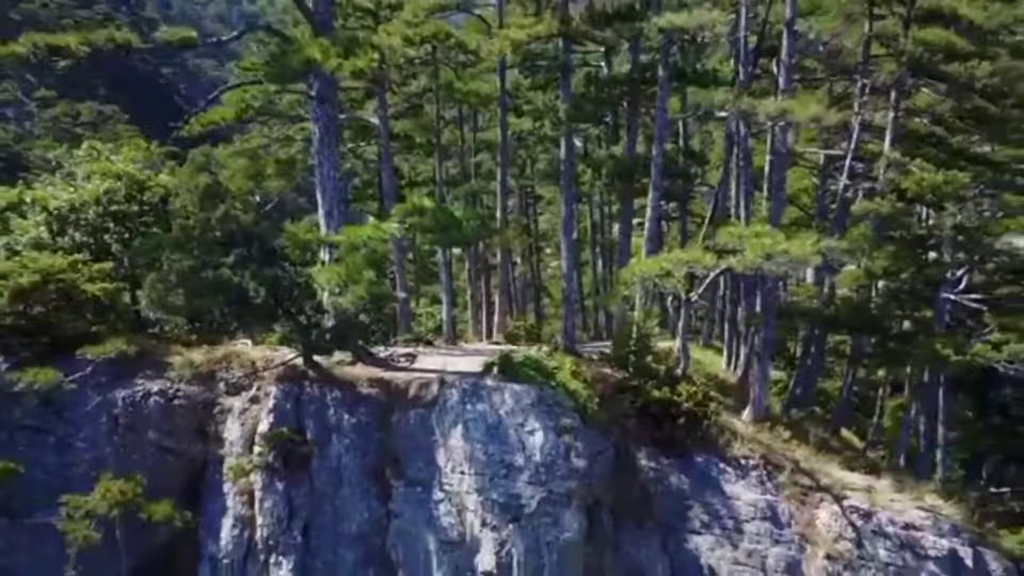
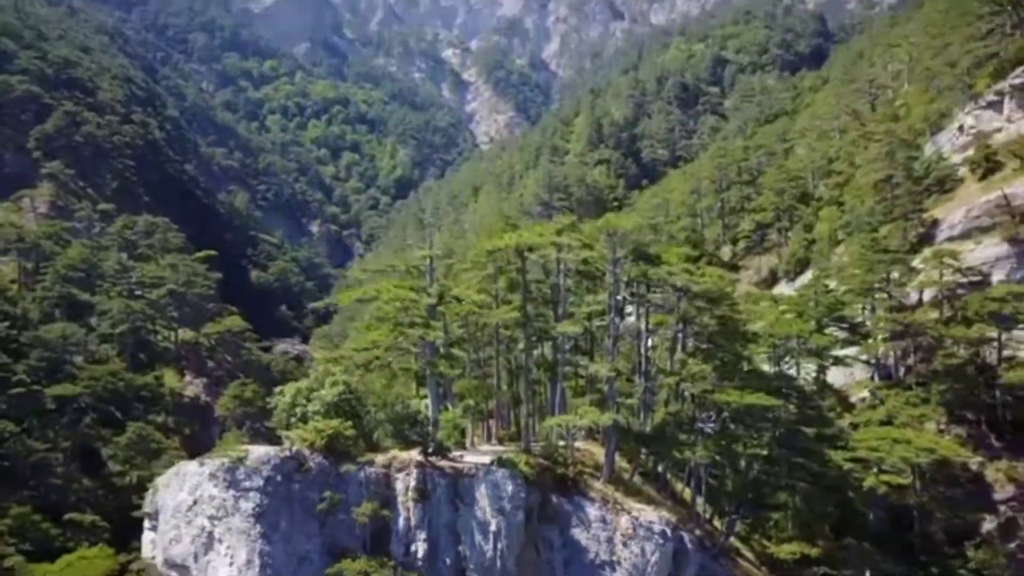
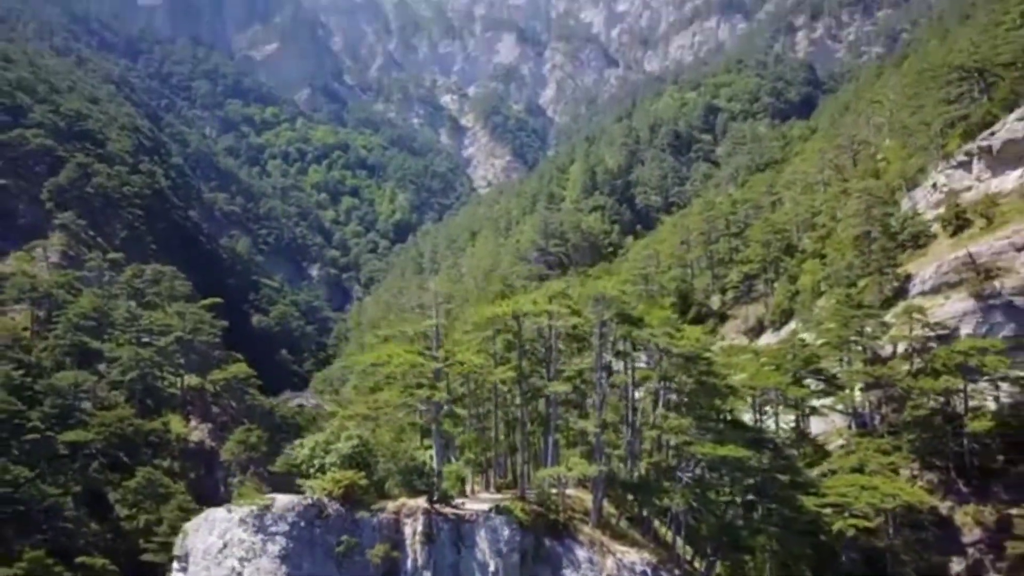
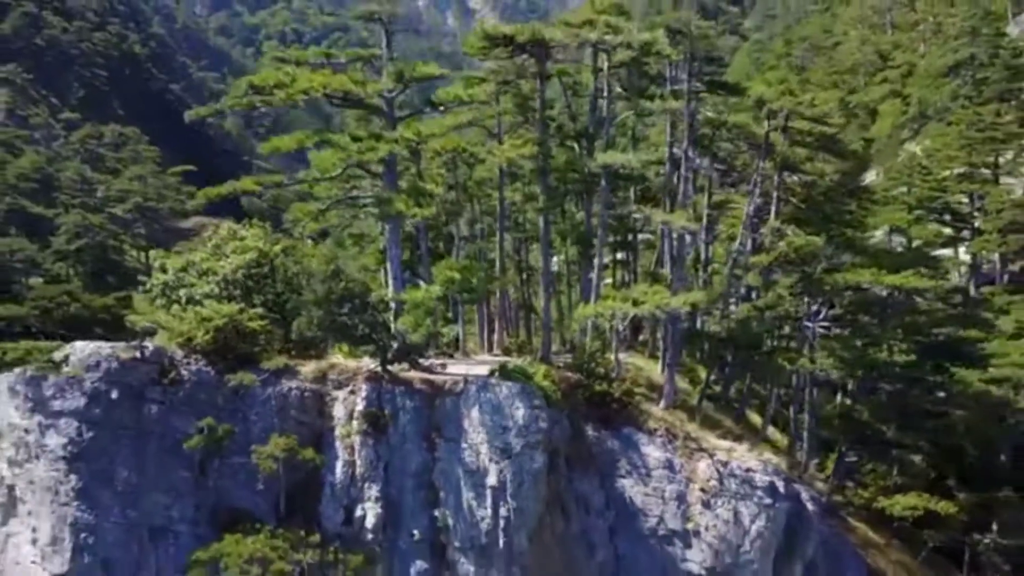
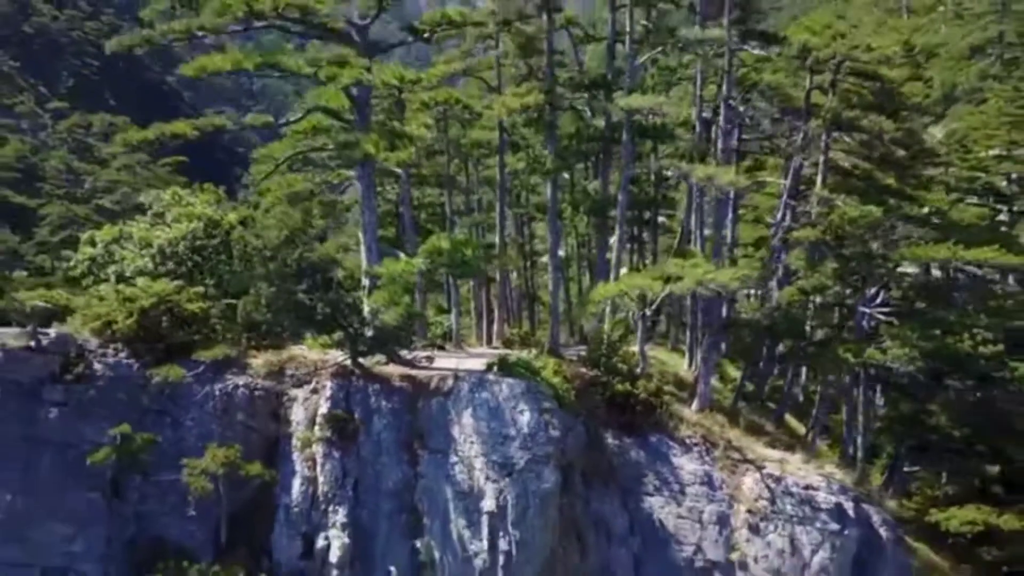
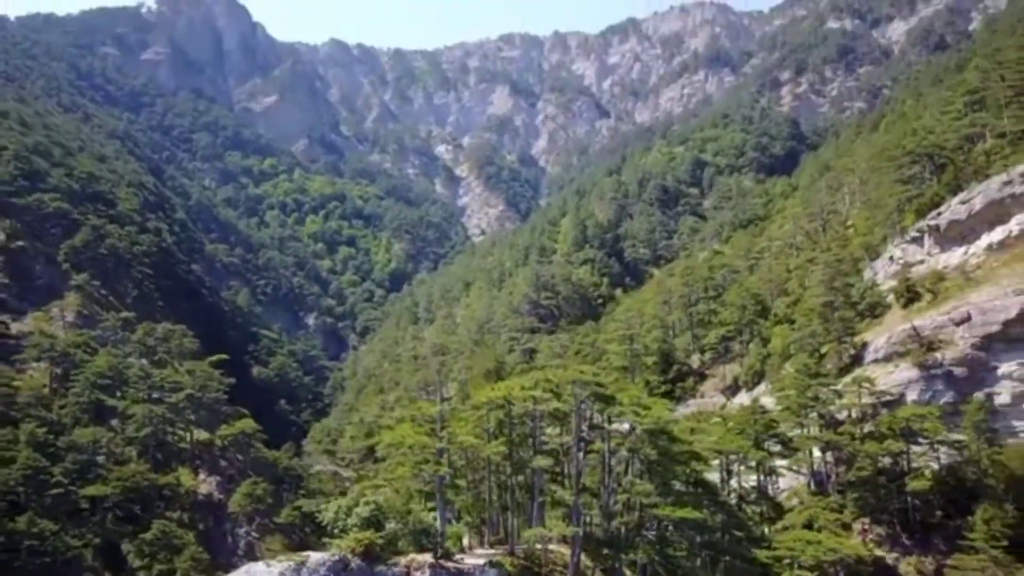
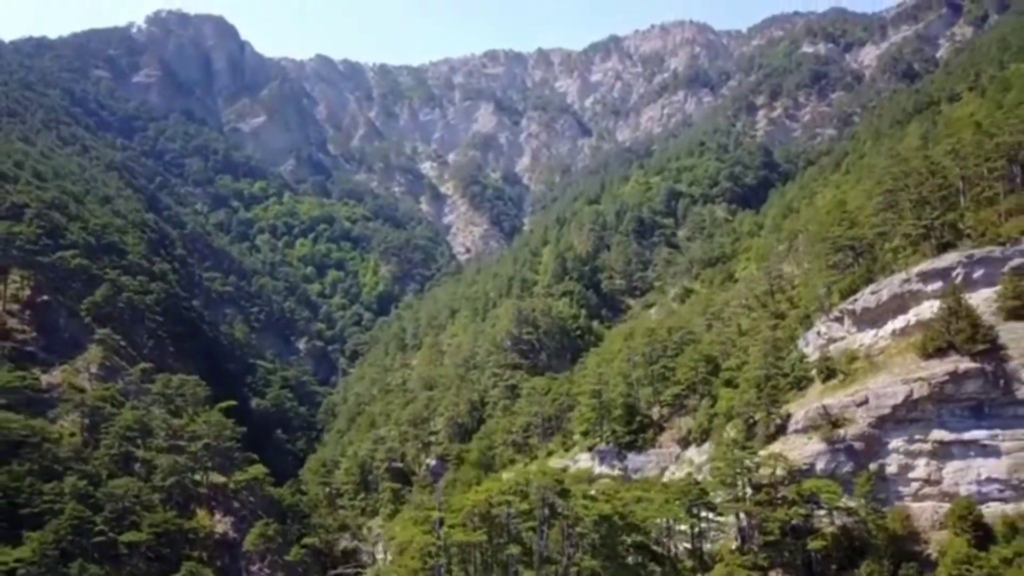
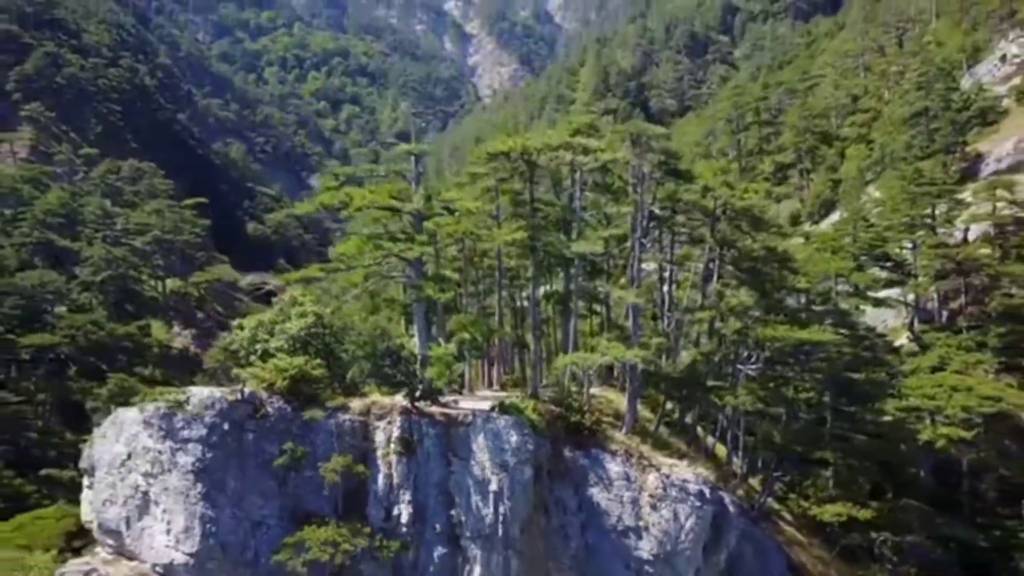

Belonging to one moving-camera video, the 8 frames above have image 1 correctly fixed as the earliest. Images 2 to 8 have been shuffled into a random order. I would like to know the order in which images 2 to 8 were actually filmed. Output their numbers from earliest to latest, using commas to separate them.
5, 4, 8, 2, 3, 6, 7
